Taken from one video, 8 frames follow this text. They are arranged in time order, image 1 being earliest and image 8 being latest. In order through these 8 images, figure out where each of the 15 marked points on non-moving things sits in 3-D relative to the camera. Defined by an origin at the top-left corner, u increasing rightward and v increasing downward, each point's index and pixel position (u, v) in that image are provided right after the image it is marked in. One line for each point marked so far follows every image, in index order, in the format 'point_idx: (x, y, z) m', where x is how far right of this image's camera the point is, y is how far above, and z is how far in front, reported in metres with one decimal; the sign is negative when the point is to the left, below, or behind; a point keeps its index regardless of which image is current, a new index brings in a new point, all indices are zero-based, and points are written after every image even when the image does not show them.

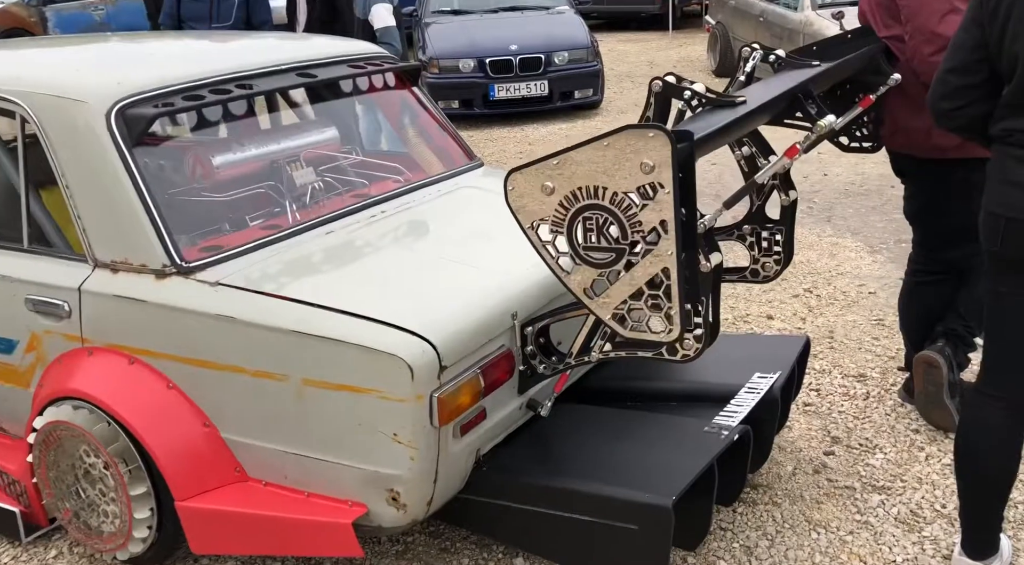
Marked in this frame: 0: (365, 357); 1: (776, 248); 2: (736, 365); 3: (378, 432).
0: (-0.4, -0.2, +2.3) m
1: (+0.8, +0.1, +2.9) m
2: (+0.7, -0.3, +3.1) m
3: (-0.3, -0.4, +2.4) m
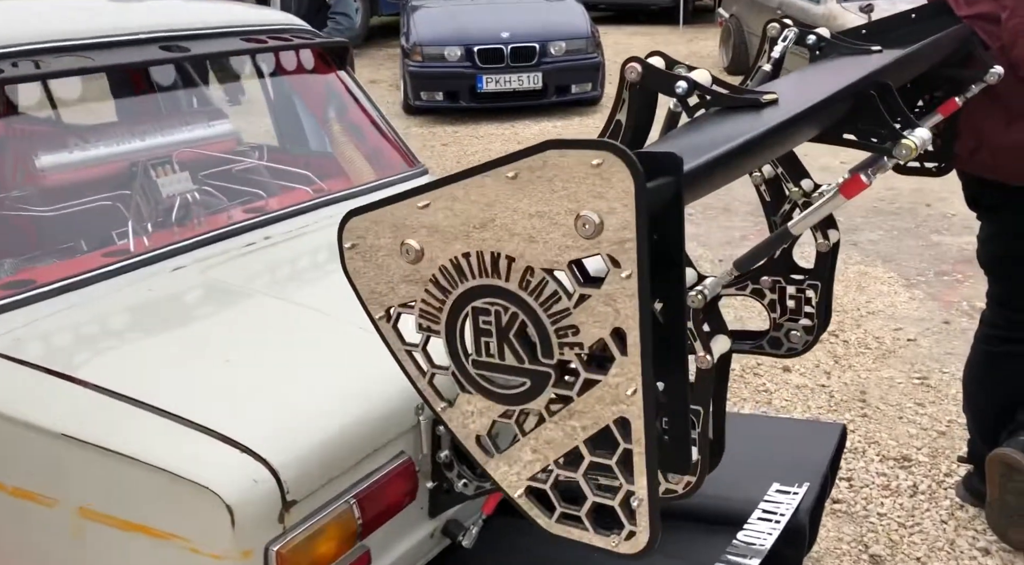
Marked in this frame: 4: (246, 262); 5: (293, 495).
0: (-0.5, -0.3, +1.5) m
1: (+0.6, -0.1, +2.1) m
2: (+0.5, -0.4, +2.2) m
3: (-0.5, -0.5, +1.5) m
4: (-0.6, 0.0, +2.2) m
5: (-0.3, -0.3, +1.5) m
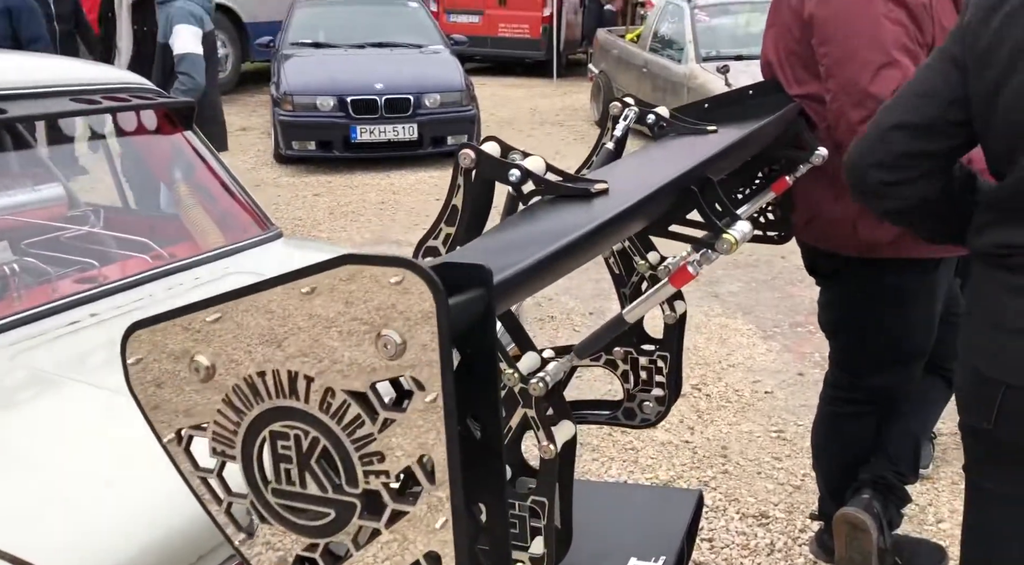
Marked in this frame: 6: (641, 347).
0: (-0.8, -0.4, +1.3) m
1: (+0.3, -0.2, +2.1) m
2: (+0.2, -0.6, +2.2) m
3: (-0.7, -0.6, +1.4) m
4: (-0.9, -0.1, +2.0) m
5: (-0.6, -0.5, +1.4) m
6: (+0.3, -0.1, +2.0) m
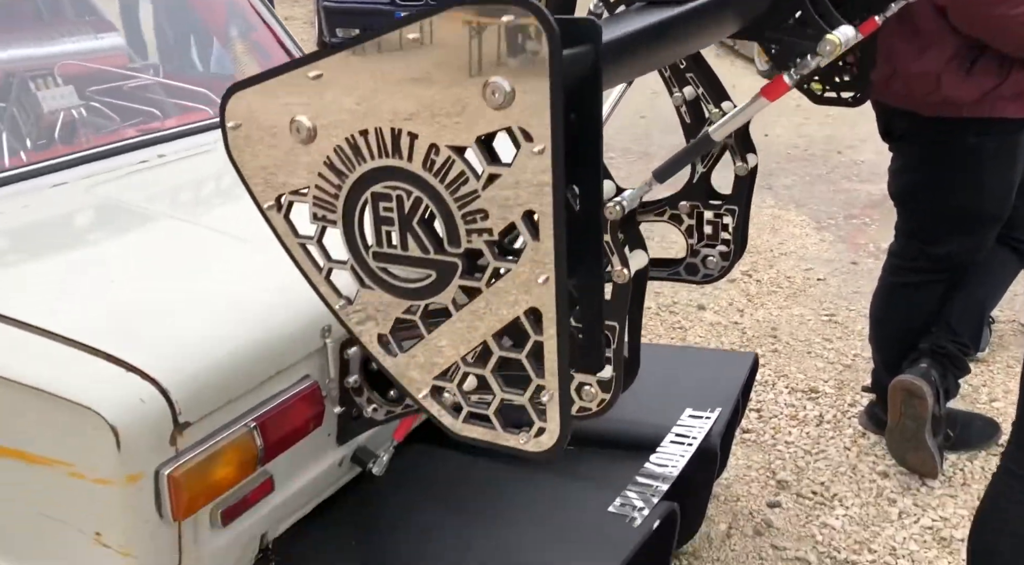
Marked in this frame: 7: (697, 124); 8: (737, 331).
0: (-0.7, -0.2, +1.4) m
1: (+0.4, +0.1, +2.0) m
2: (+0.3, -0.3, +2.2) m
3: (-0.6, -0.4, +1.4) m
4: (-0.8, +0.2, +2.0) m
5: (-0.5, -0.2, +1.4) m
6: (+0.4, +0.2, +2.0) m
7: (+0.4, +0.3, +2.0) m
8: (+0.8, -0.2, +3.6) m
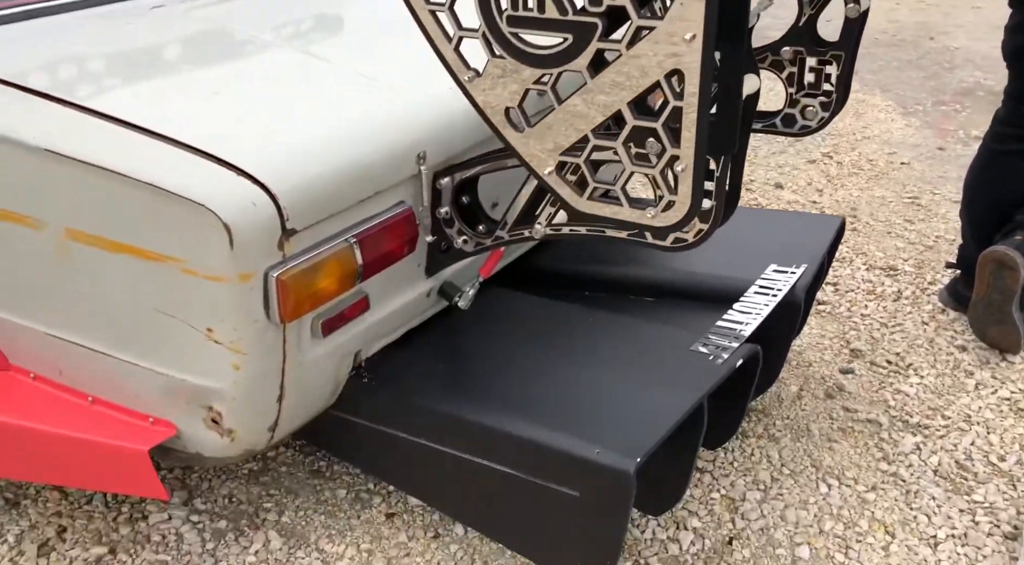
0: (-0.5, +0.1, +1.4) m
1: (+0.6, +0.4, +2.0) m
2: (+0.5, +0.1, +2.2) m
3: (-0.5, -0.1, +1.5) m
4: (-0.6, +0.6, +2.1) m
5: (-0.3, +0.1, +1.5) m
6: (+0.6, +0.5, +1.9) m
7: (+0.6, +0.6, +1.9) m
8: (+1.1, +0.3, +3.6) m
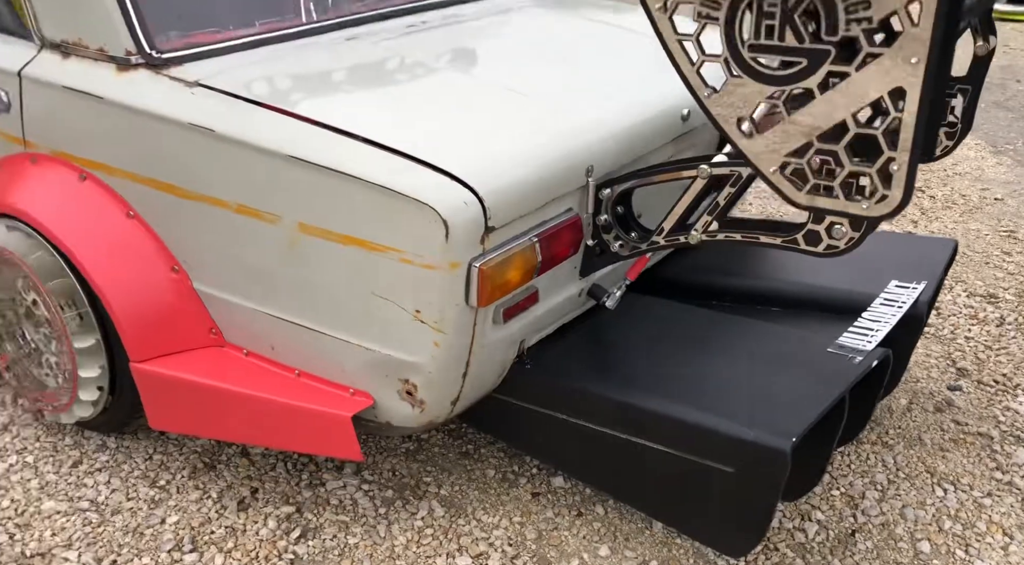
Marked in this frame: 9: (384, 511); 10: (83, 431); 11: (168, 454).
0: (-0.2, +0.1, +1.7) m
1: (+1.0, +0.4, +2.2) m
2: (+0.9, 0.0, +2.4) m
3: (-0.2, 0.0, +1.7) m
4: (-0.2, +0.6, +2.3) m
5: (0.0, +0.1, +1.7) m
6: (+0.9, +0.4, +2.1) m
7: (+0.9, +0.6, +2.1) m
8: (+1.5, +0.2, +3.8) m
9: (-0.3, -0.5, +2.1) m
10: (-1.0, -0.4, +2.3) m
11: (-0.8, -0.4, +2.3) m
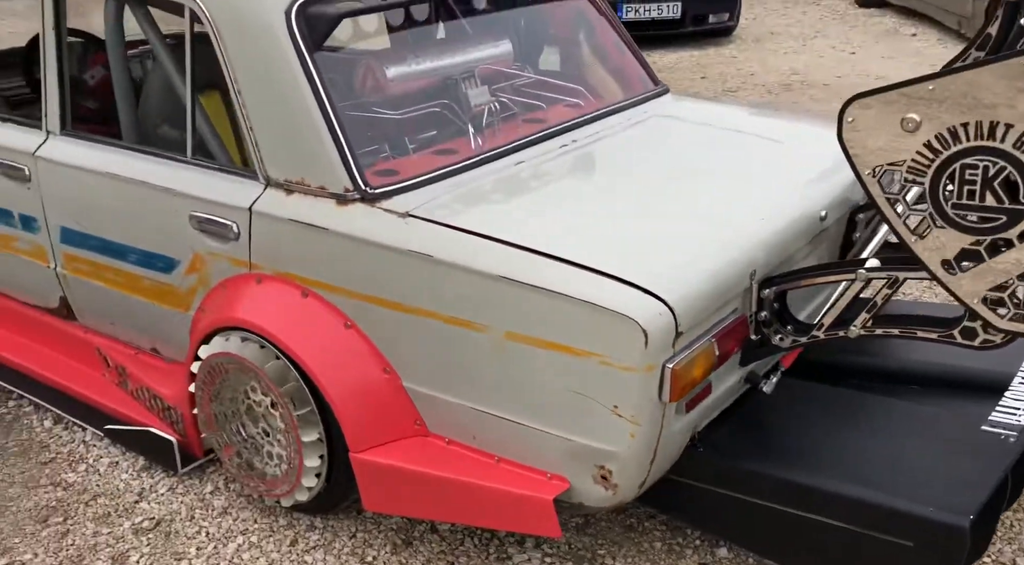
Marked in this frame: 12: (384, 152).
0: (+0.1, -0.1, +2.0) m
1: (+1.4, +0.2, +2.4) m
2: (+1.3, -0.2, +2.6) m
3: (+0.2, -0.2, +2.0) m
4: (+0.2, +0.3, +2.6) m
5: (+0.3, -0.1, +2.0) m
6: (+1.3, +0.2, +2.4) m
7: (+1.3, +0.4, +2.4) m
8: (+2.0, -0.1, +3.9) m
9: (+0.1, -0.7, +2.4) m
10: (-0.6, -0.6, +2.6) m
11: (-0.4, -0.7, +2.5) m
12: (-0.3, +0.3, +2.5) m
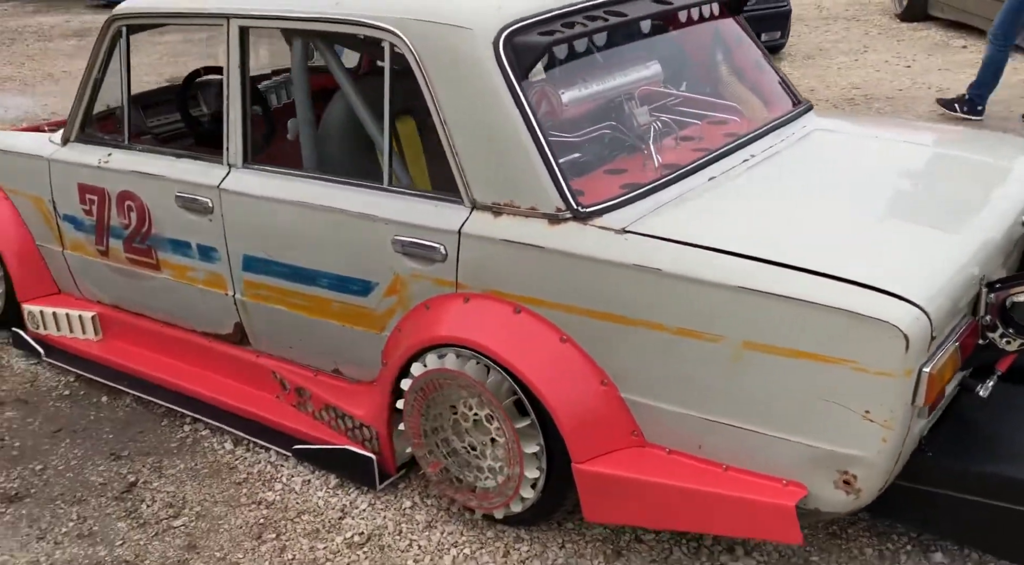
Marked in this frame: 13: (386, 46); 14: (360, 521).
0: (+0.6, -0.1, +2.0) m
1: (+1.9, +0.2, +2.4) m
2: (+1.8, -0.2, +2.6) m
3: (+0.7, -0.3, +2.1) m
4: (+0.7, +0.3, +2.7) m
5: (+0.8, -0.1, +2.0) m
6: (+1.8, +0.3, +2.4) m
7: (+1.8, +0.4, +2.4) m
8: (+2.6, -0.1, +3.9) m
9: (+0.7, -0.8, +2.4) m
10: (0.0, -0.7, +2.7) m
11: (+0.2, -0.7, +2.6) m
12: (+0.2, +0.3, +2.6) m
13: (-0.3, +0.7, +2.7) m
14: (-0.4, -0.7, +2.8) m
